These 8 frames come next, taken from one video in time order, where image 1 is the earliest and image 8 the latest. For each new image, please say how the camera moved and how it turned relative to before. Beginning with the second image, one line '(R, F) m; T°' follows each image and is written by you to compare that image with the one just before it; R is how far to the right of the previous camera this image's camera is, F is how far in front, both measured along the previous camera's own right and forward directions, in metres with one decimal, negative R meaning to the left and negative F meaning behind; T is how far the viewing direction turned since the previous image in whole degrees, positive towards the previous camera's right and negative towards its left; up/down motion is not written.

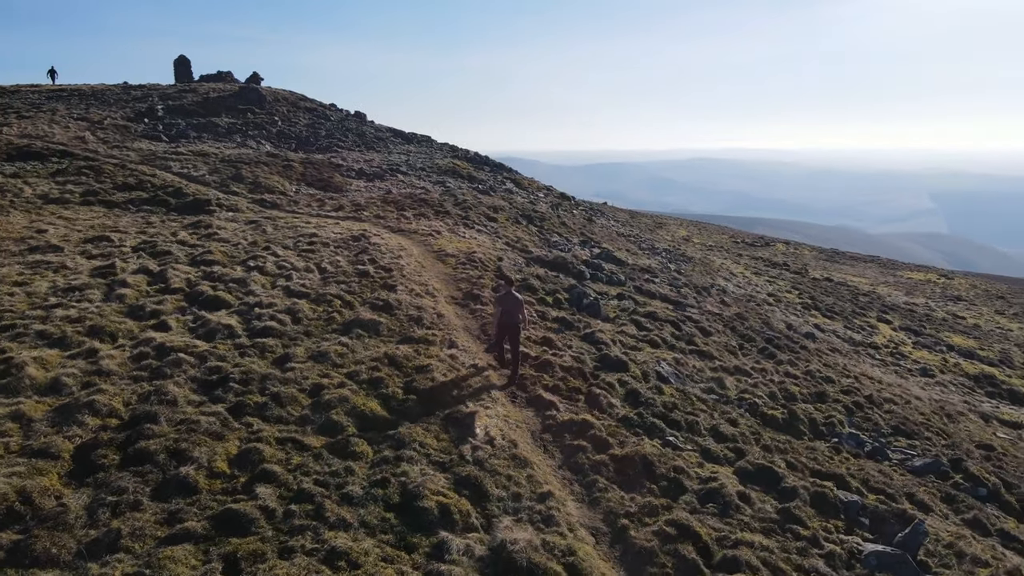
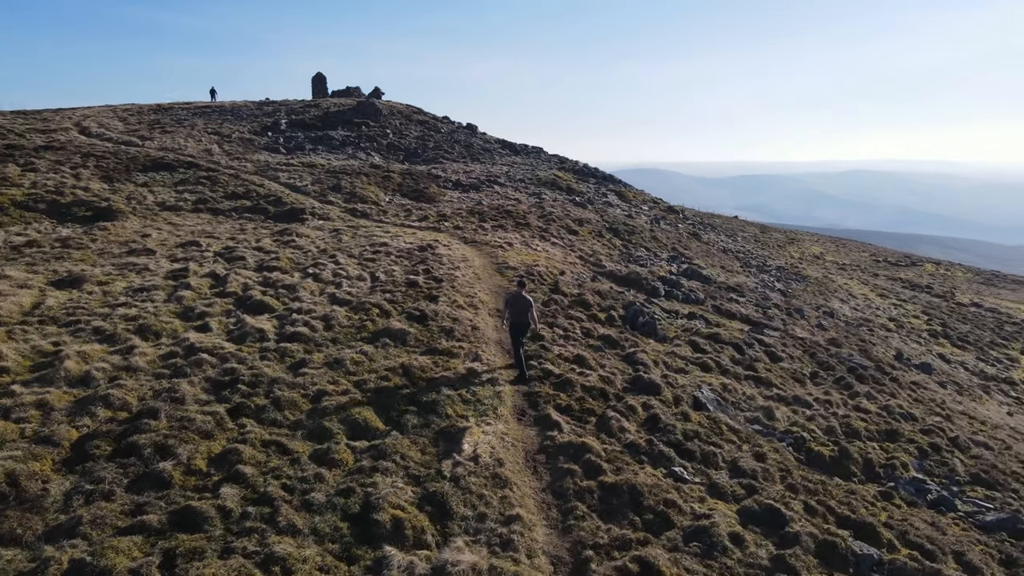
(+2.3, +0.4) m; -10°
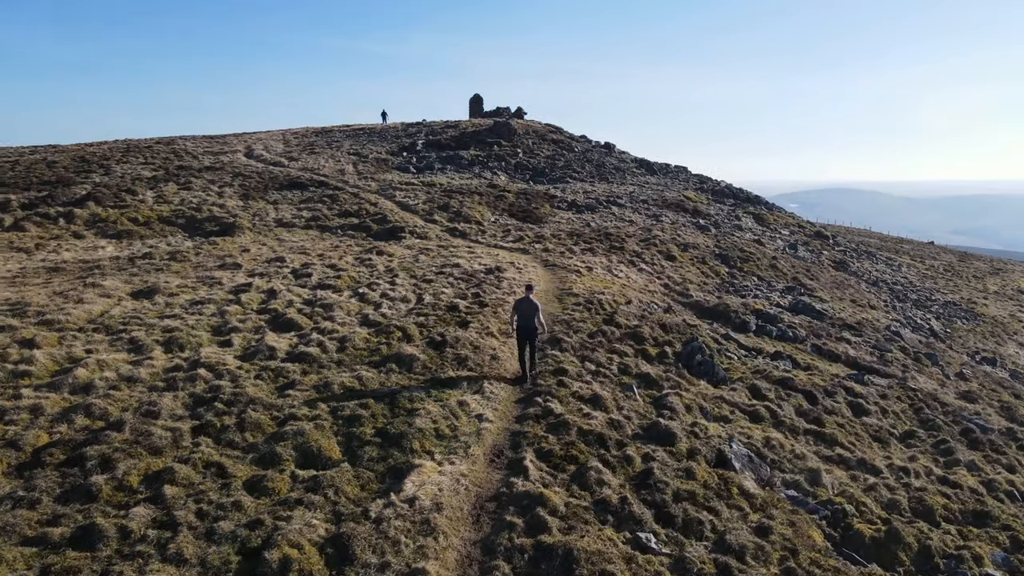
(+3.5, +1.3) m; -14°
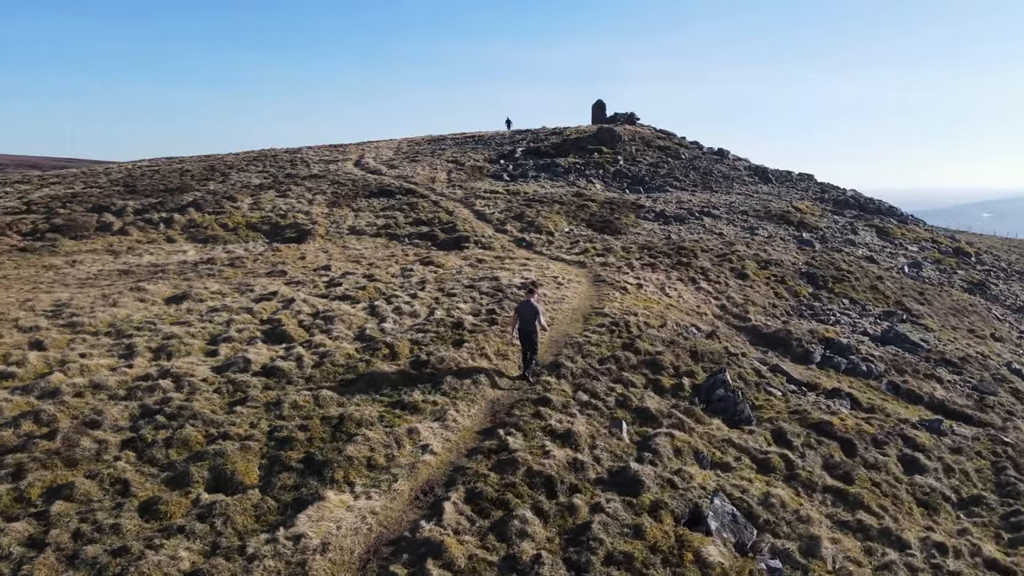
(+3.4, +1.6) m; -11°
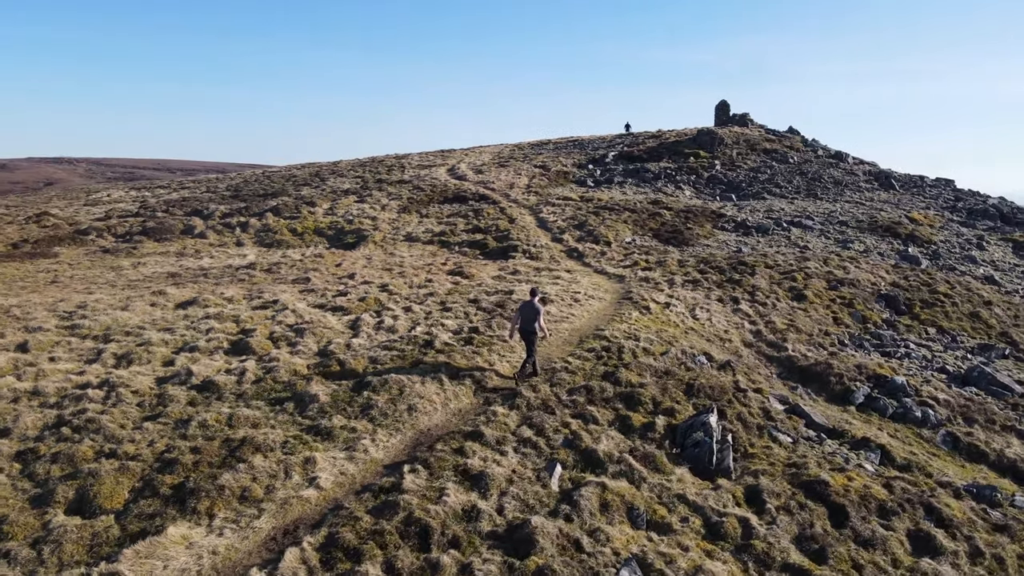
(+4.0, +1.9) m; -11°
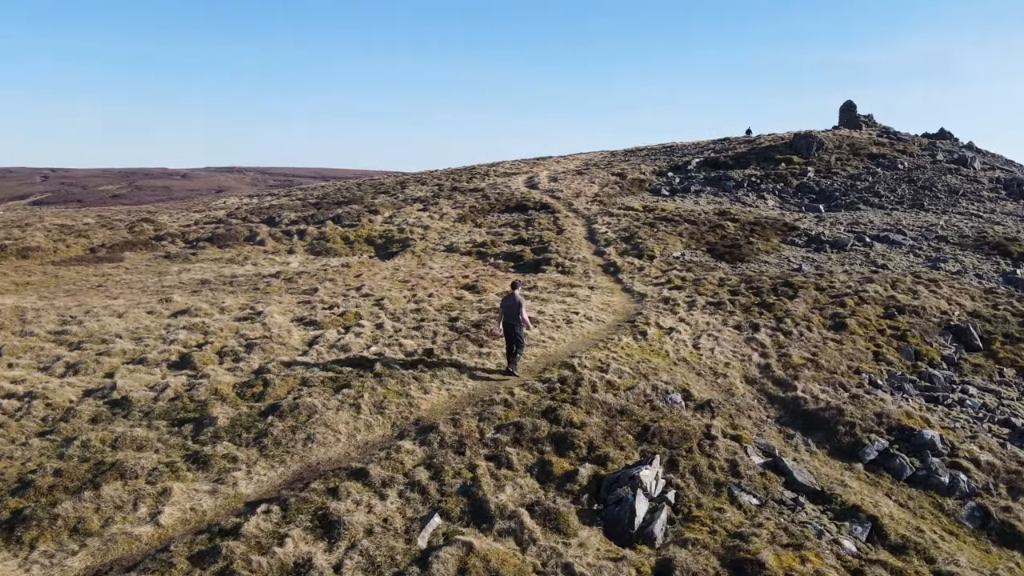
(+4.1, +2.0) m; -11°
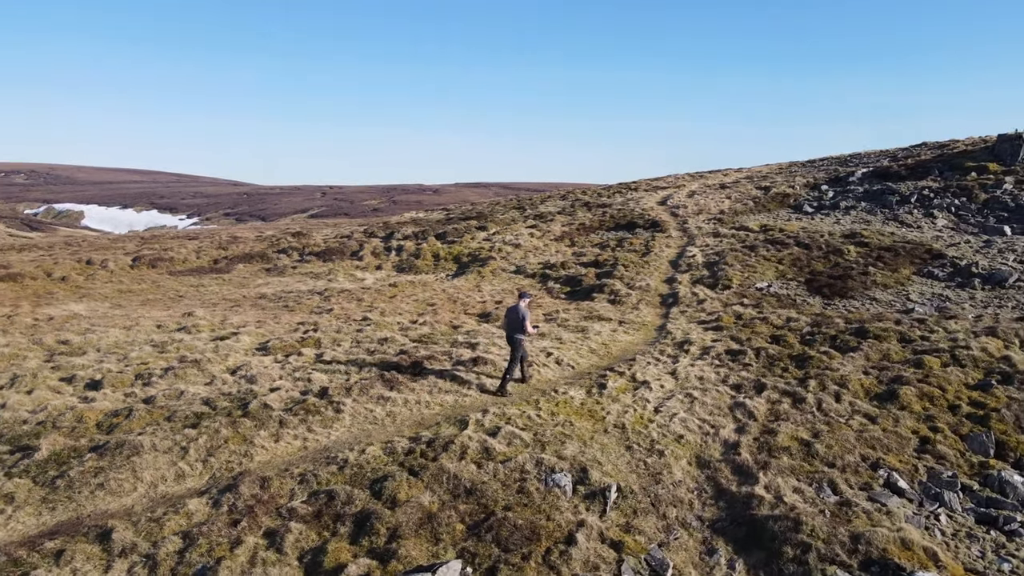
(+6.4, +4.0) m; -18°
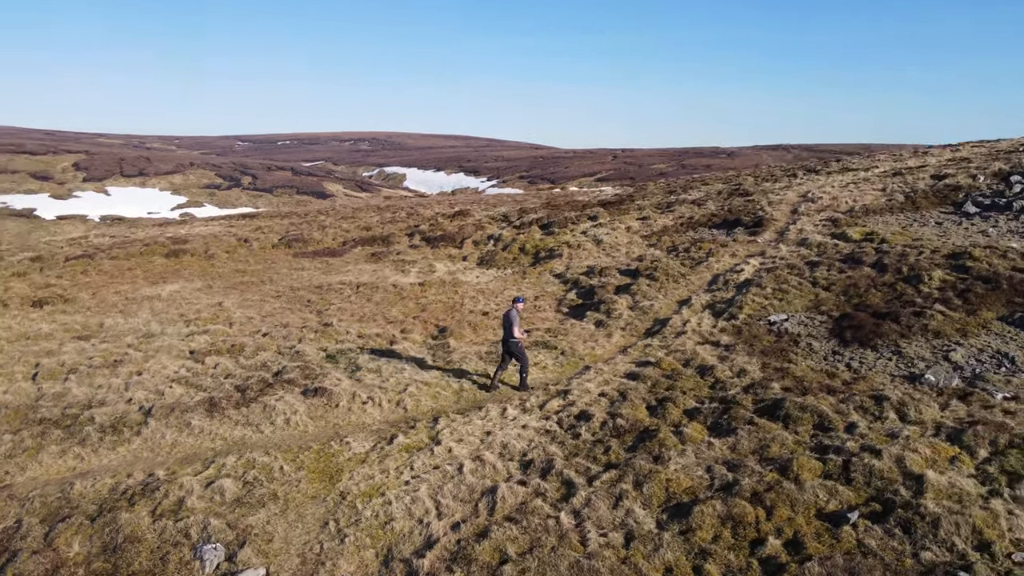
(+9.1, +3.6) m; -22°
